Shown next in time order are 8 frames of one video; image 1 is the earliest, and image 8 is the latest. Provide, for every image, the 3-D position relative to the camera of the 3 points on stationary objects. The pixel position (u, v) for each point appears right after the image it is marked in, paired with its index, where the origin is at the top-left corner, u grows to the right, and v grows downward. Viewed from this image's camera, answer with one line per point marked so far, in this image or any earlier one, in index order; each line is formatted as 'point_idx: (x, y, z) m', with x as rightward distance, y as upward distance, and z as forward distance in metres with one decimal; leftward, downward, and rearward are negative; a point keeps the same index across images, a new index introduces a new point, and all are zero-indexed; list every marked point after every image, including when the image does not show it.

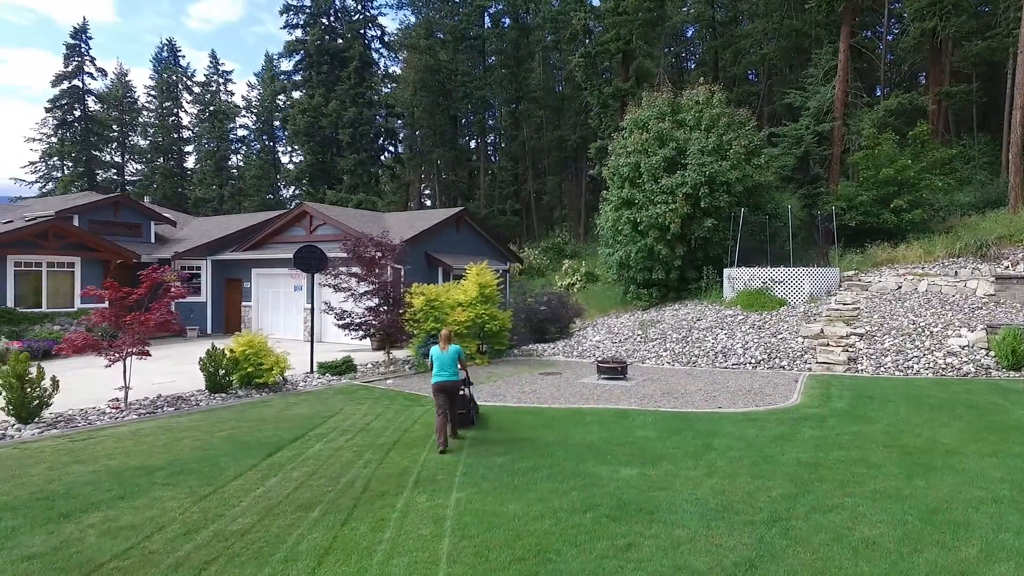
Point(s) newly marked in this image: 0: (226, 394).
0: (-4.5, -1.7, +9.9) m
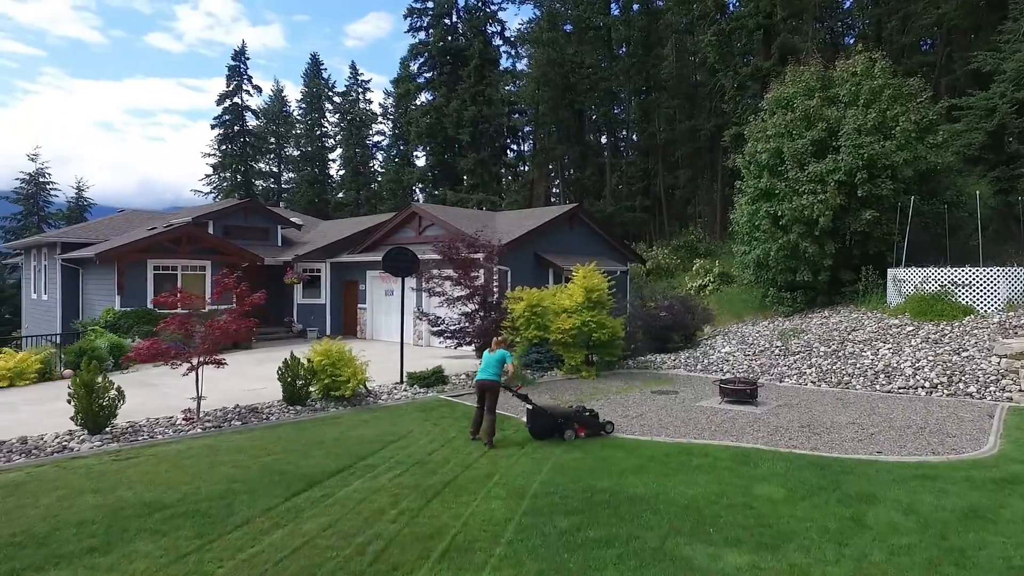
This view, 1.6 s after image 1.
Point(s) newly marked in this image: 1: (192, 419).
0: (-3.1, -1.8, +9.3) m
1: (-4.3, -1.8, +8.3) m
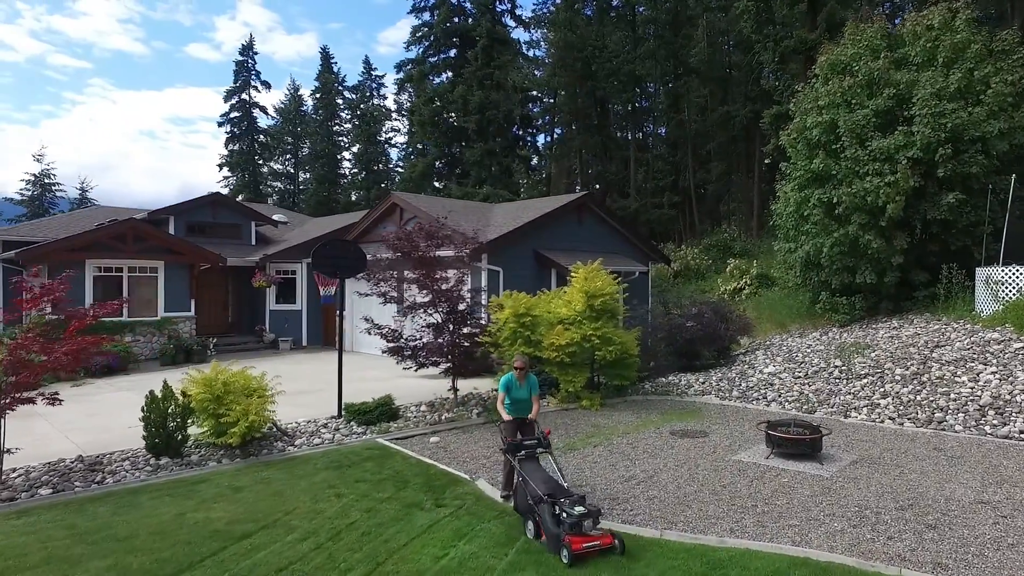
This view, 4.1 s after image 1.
0: (-3.6, -1.8, +6.7) m
1: (-4.9, -1.8, +5.7) m
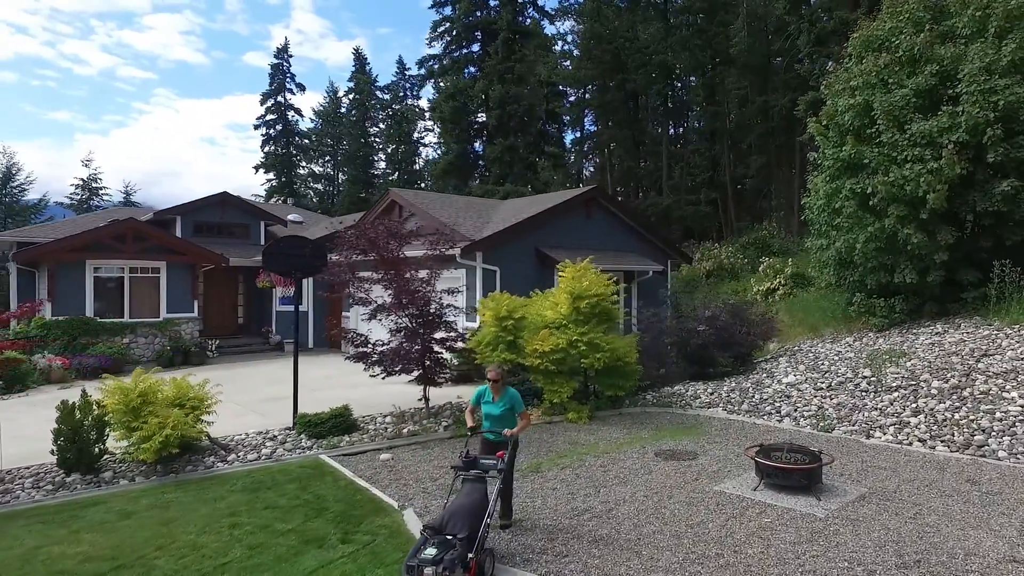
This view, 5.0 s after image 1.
0: (-4.1, -1.8, +6.1) m
1: (-5.5, -1.8, +5.2) m
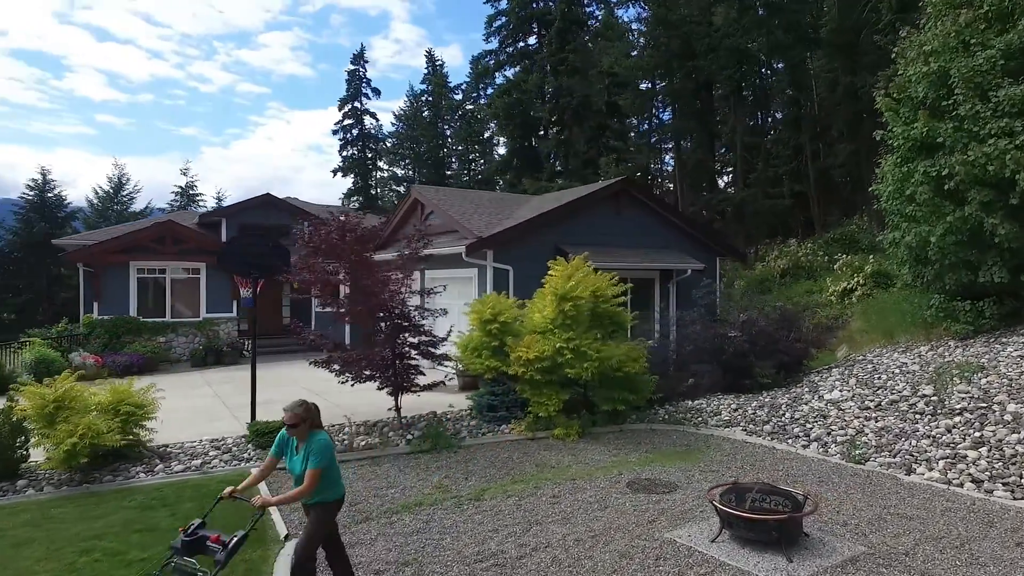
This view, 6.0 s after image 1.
0: (-4.8, -1.8, +5.9) m
1: (-6.2, -1.8, +5.2) m
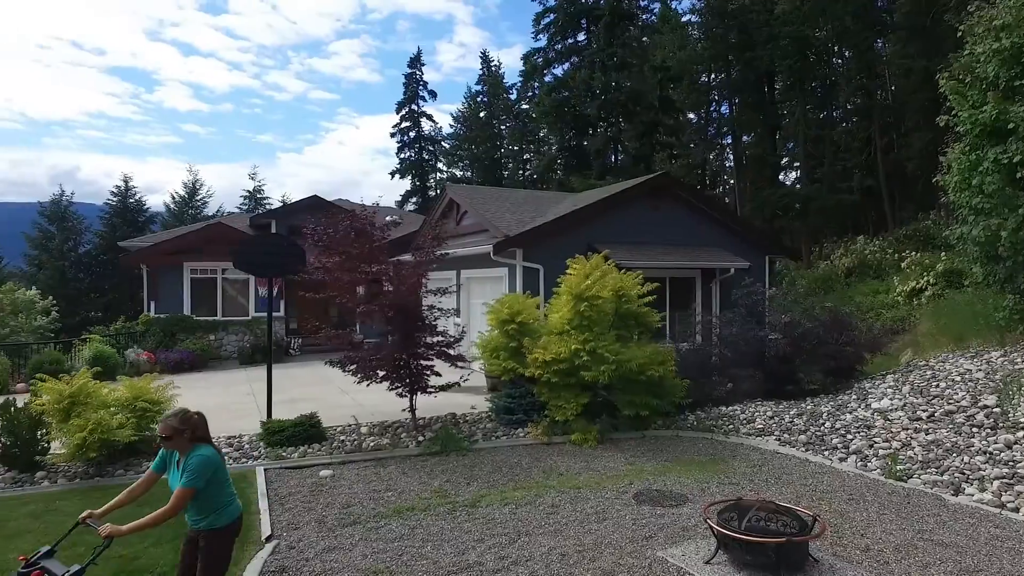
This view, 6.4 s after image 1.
0: (-4.8, -1.8, +6.1) m
1: (-6.3, -1.8, +5.6) m
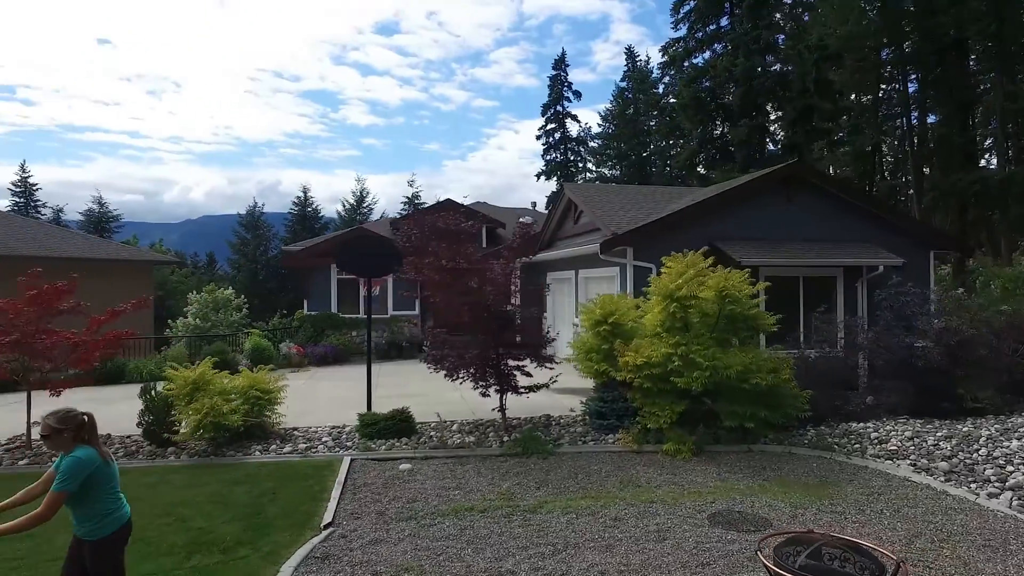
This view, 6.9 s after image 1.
0: (-4.0, -1.8, +7.0) m
1: (-5.6, -1.8, +6.9) m
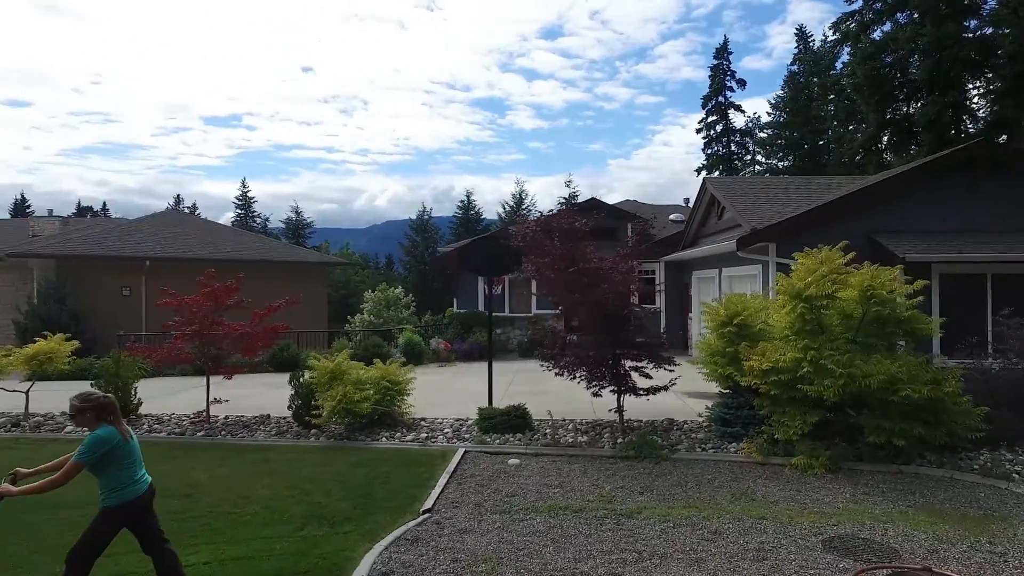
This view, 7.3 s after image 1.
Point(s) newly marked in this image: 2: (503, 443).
0: (-2.6, -1.8, +7.9) m
1: (-4.2, -1.8, +8.2) m
2: (-0.1, -1.8, +7.3) m
